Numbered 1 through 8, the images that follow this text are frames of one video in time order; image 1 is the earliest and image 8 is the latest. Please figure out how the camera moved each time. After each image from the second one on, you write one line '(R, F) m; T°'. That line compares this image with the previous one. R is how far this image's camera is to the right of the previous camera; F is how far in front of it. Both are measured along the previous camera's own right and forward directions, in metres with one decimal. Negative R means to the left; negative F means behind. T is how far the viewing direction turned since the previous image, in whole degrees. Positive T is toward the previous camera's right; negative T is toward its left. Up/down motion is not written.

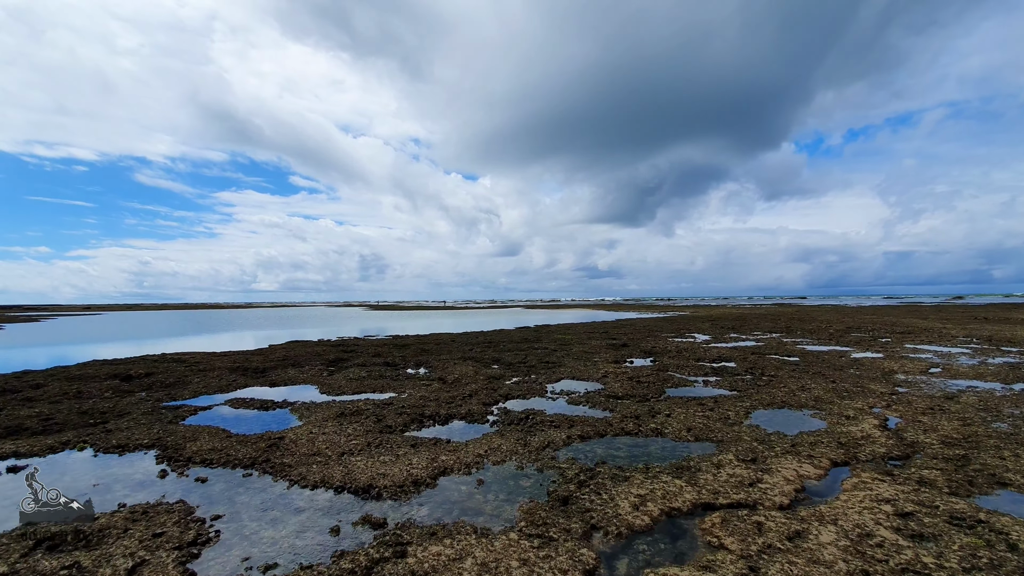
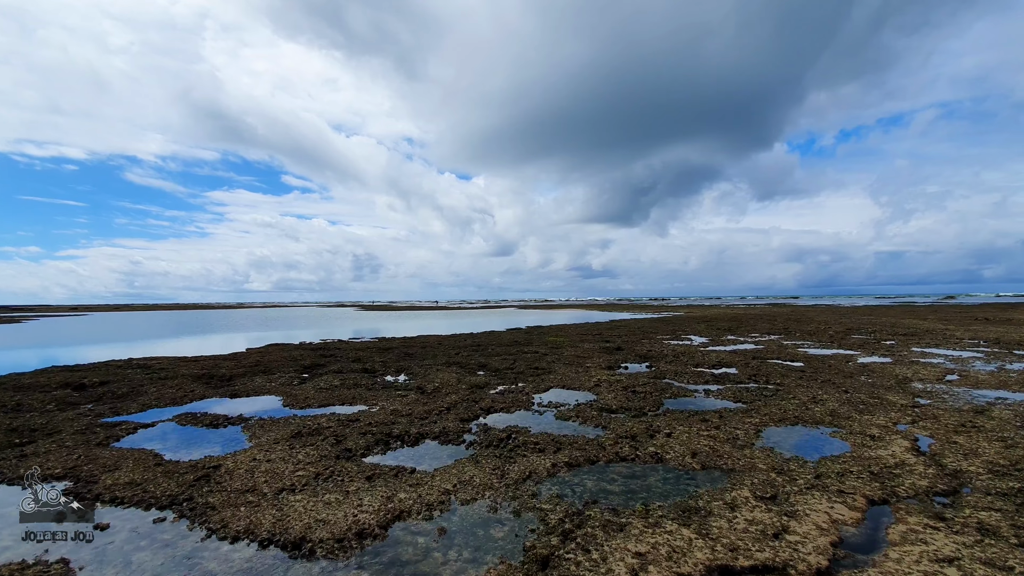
(+0.5, +2.1) m; +1°
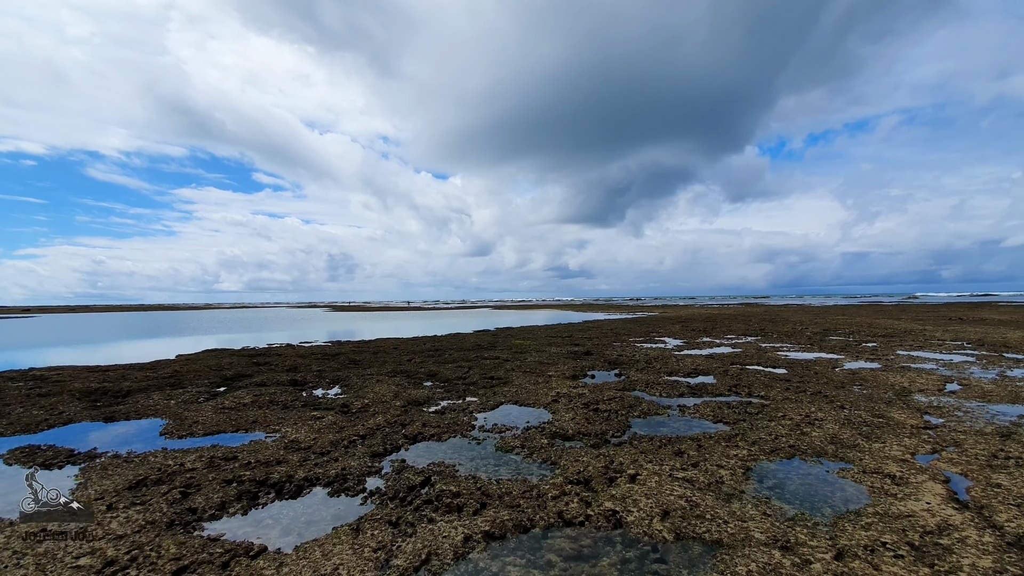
(+1.6, +3.7) m; +3°
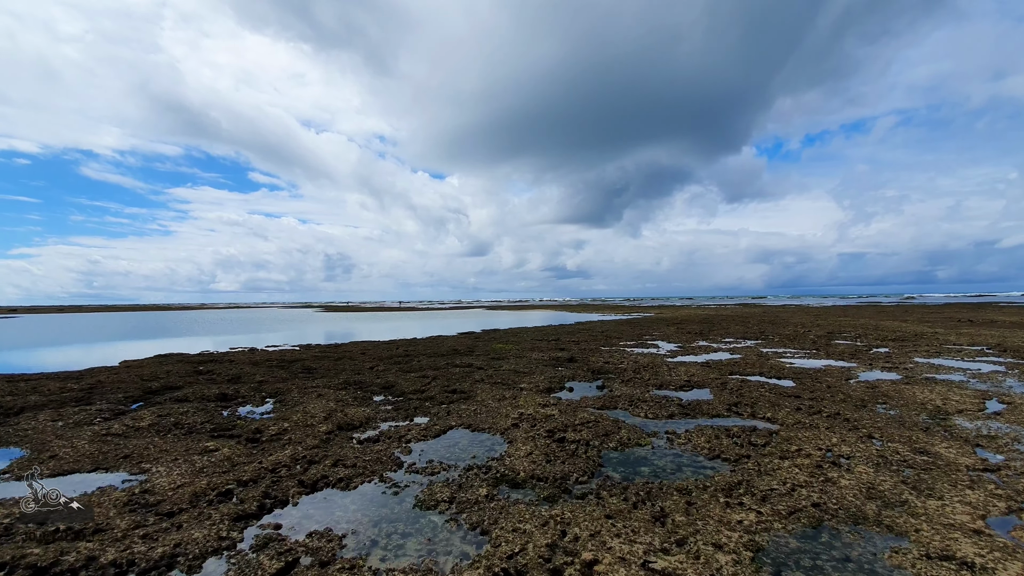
(+1.7, +3.7) m; 0°
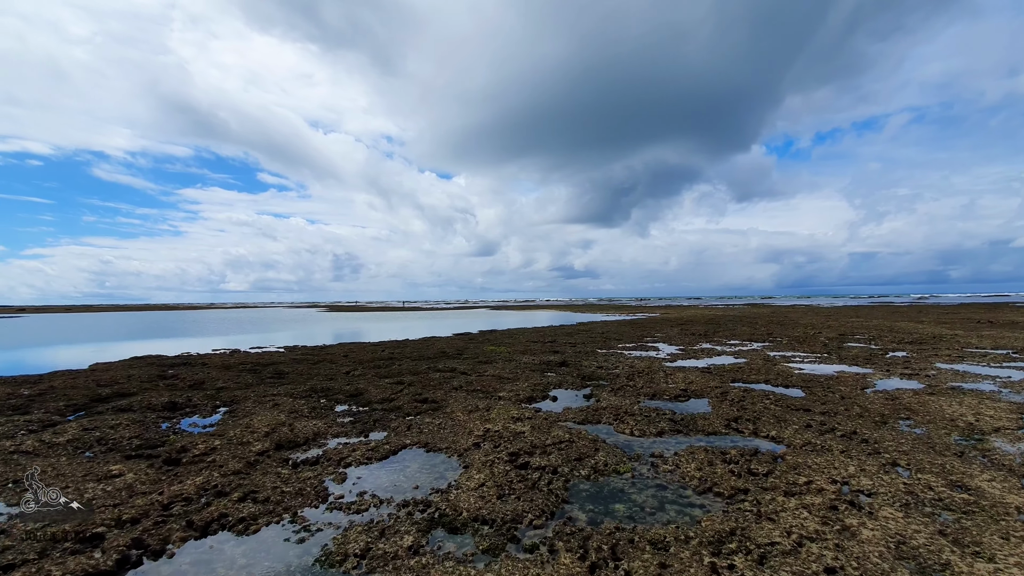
(+1.5, +2.2) m; -1°
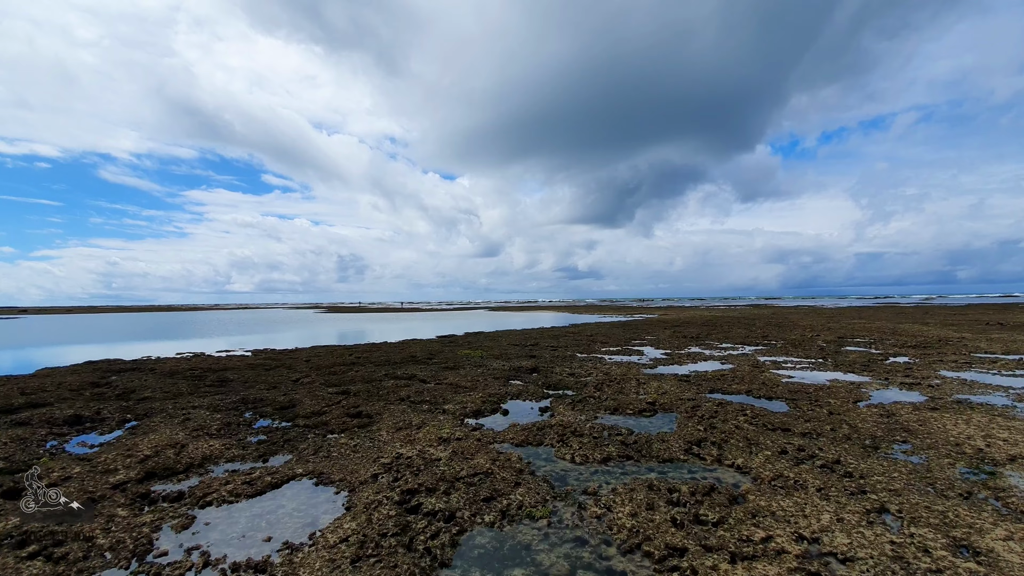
(+2.6, +2.4) m; -1°
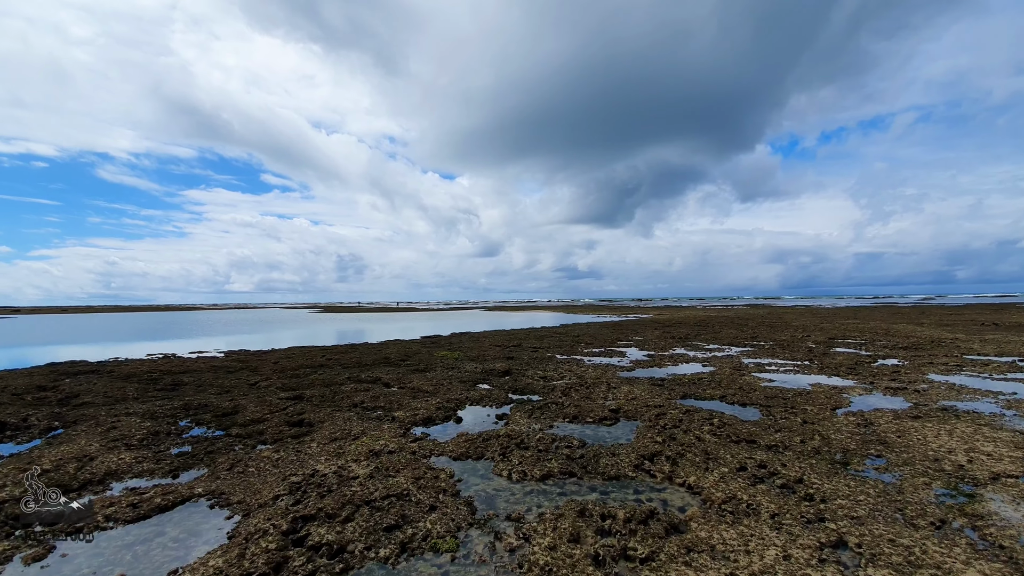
(+1.8, +1.3) m; 0°
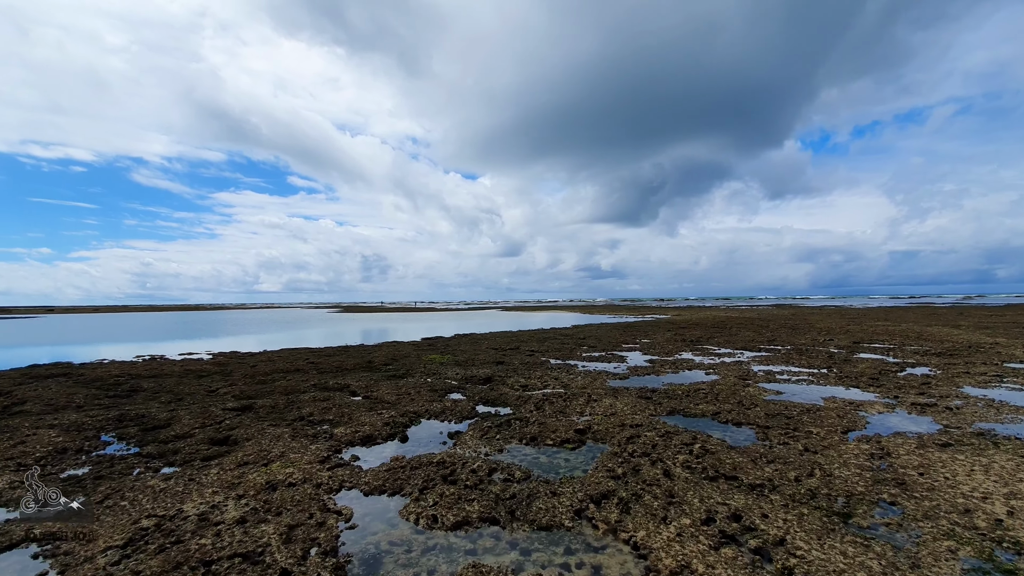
(+2.4, +2.3) m; -3°
